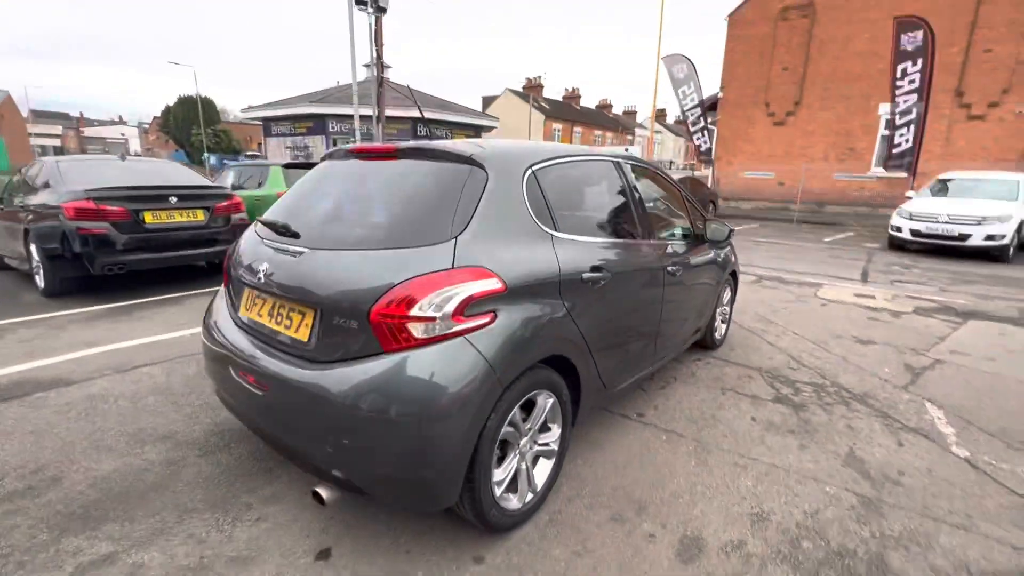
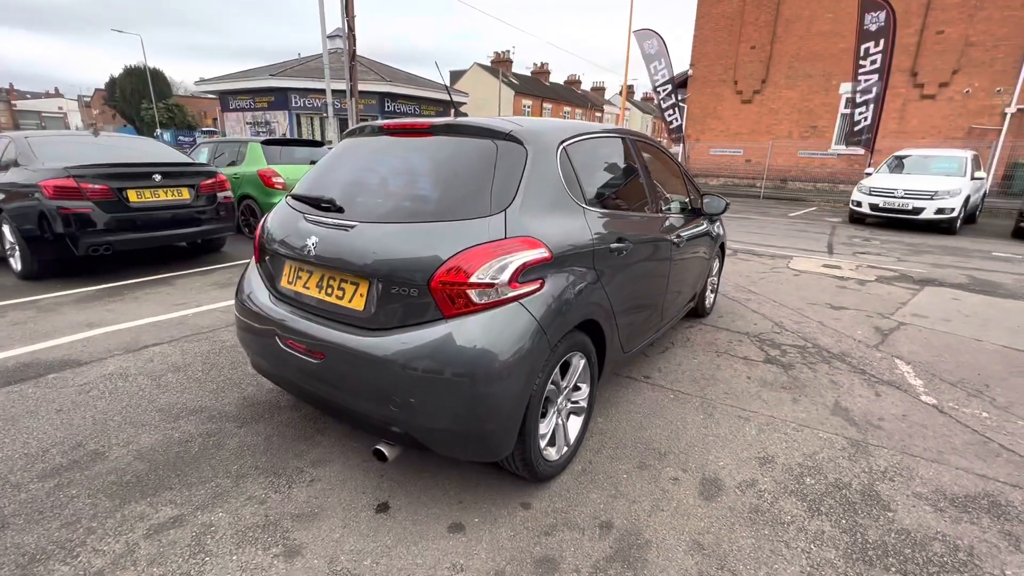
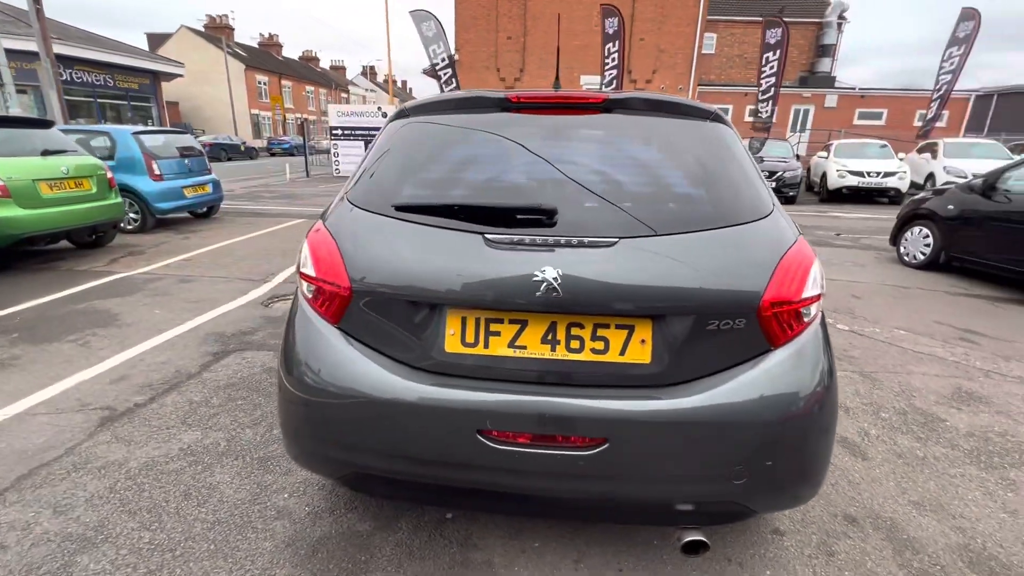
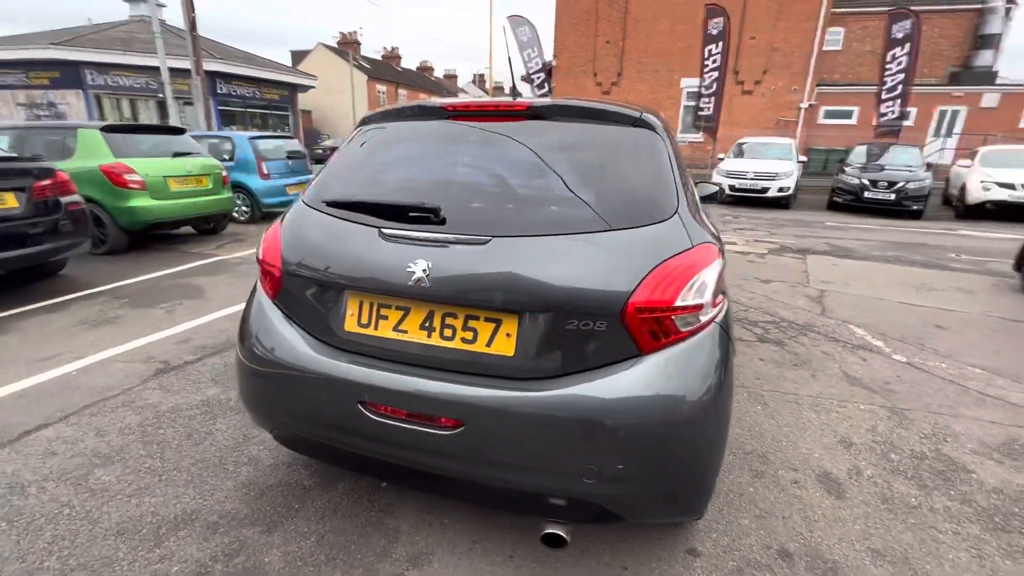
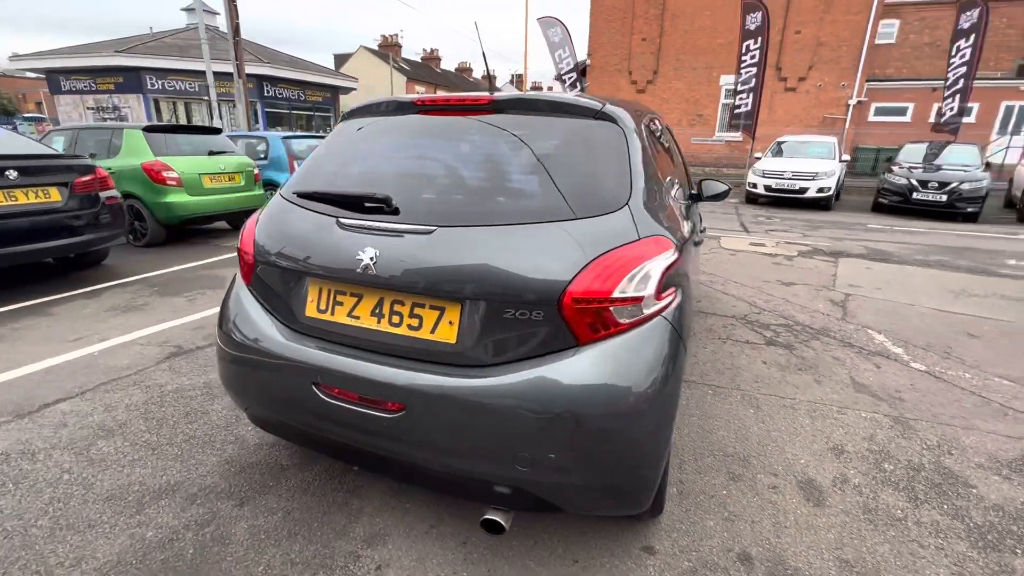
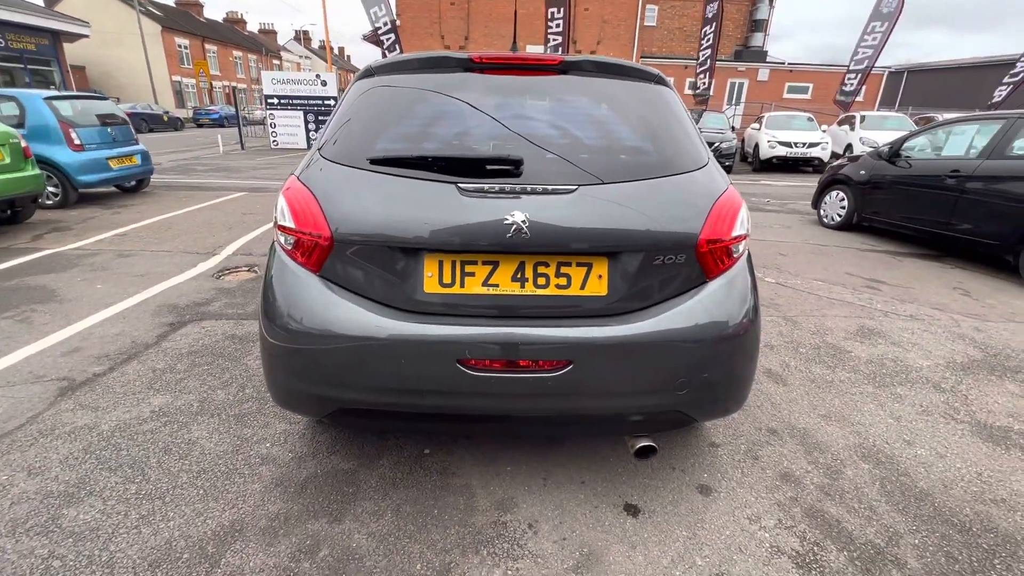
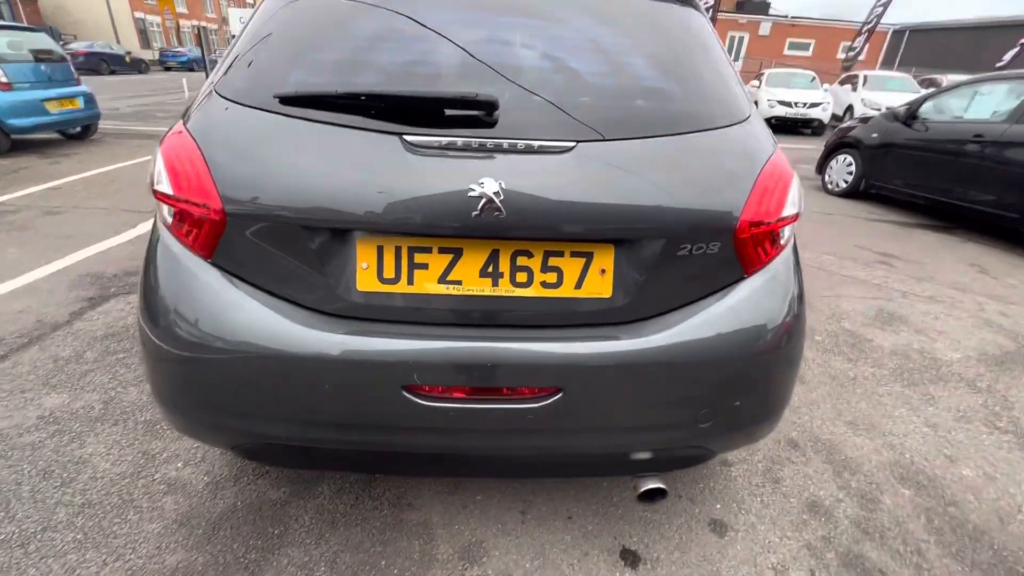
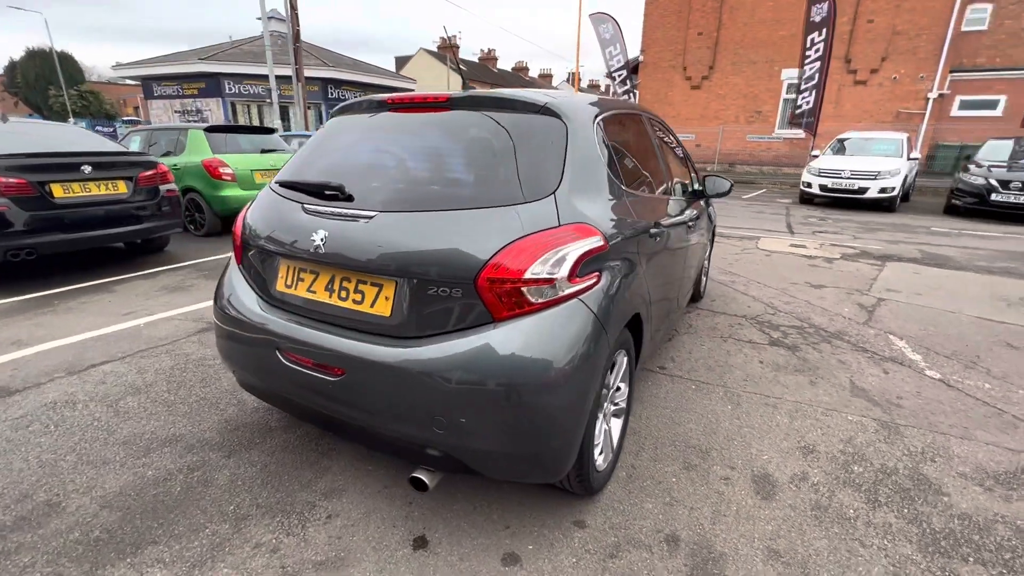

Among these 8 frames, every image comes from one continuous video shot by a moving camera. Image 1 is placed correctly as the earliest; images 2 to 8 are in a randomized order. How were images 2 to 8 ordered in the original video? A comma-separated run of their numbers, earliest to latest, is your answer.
2, 8, 5, 4, 3, 6, 7
